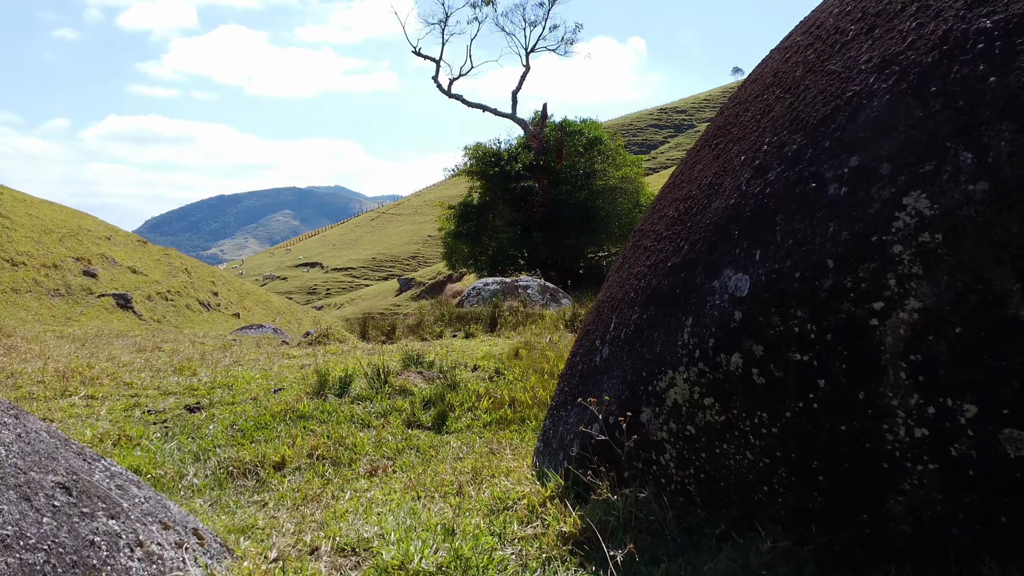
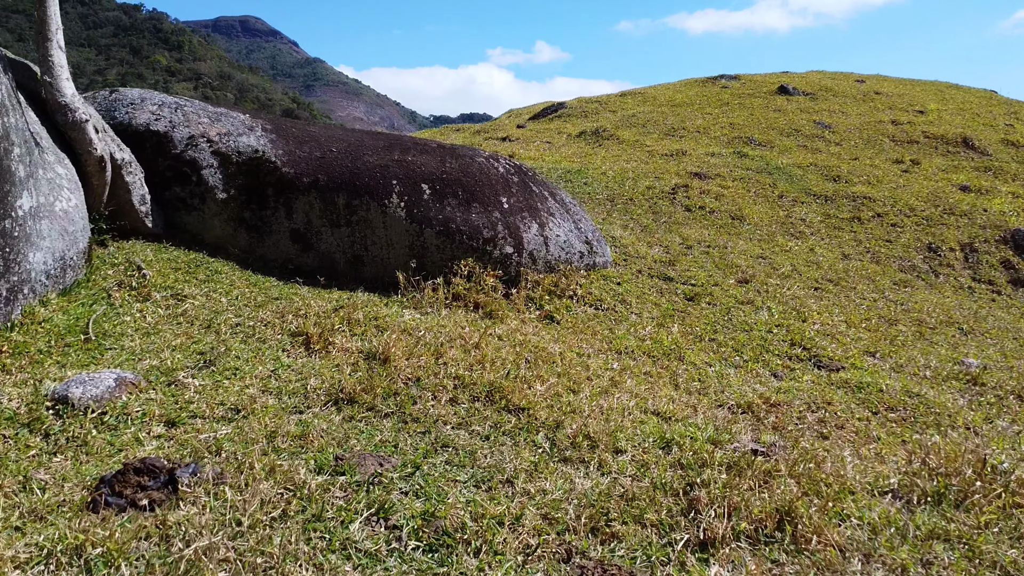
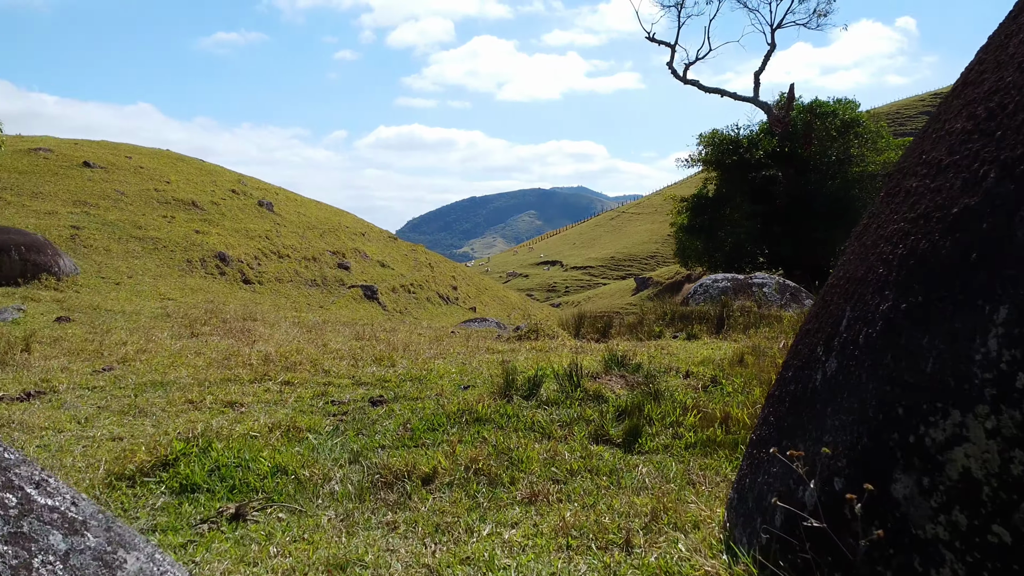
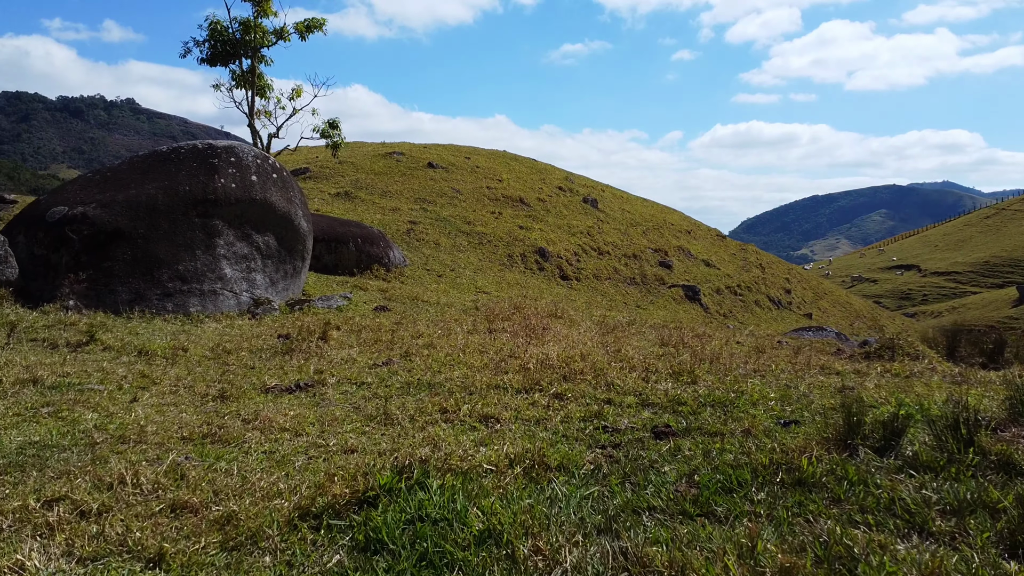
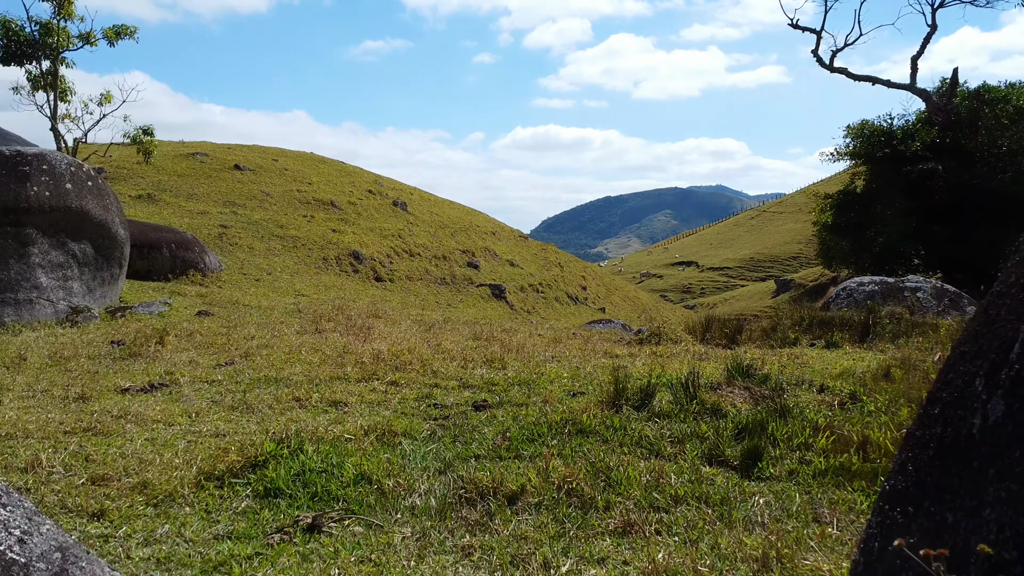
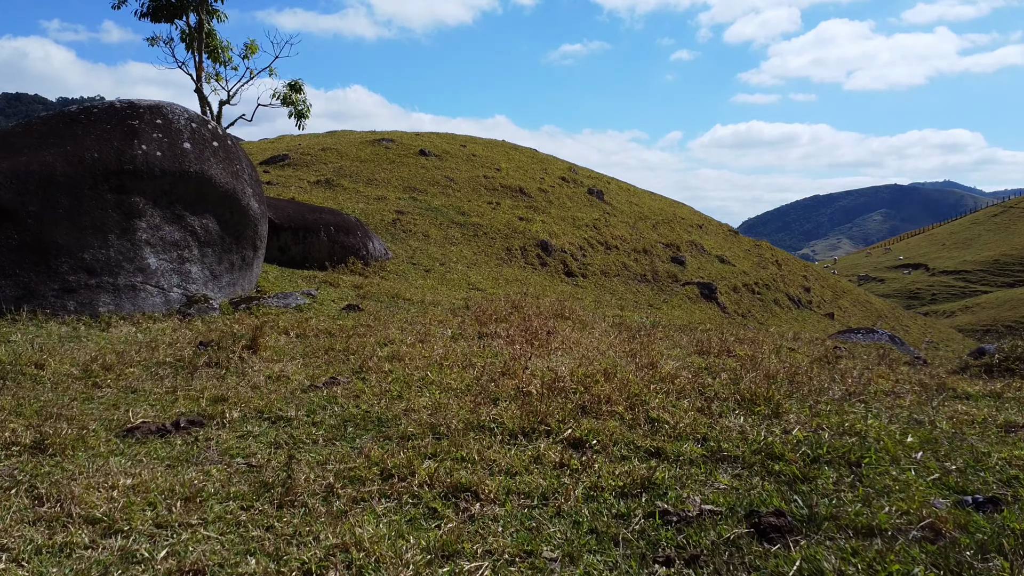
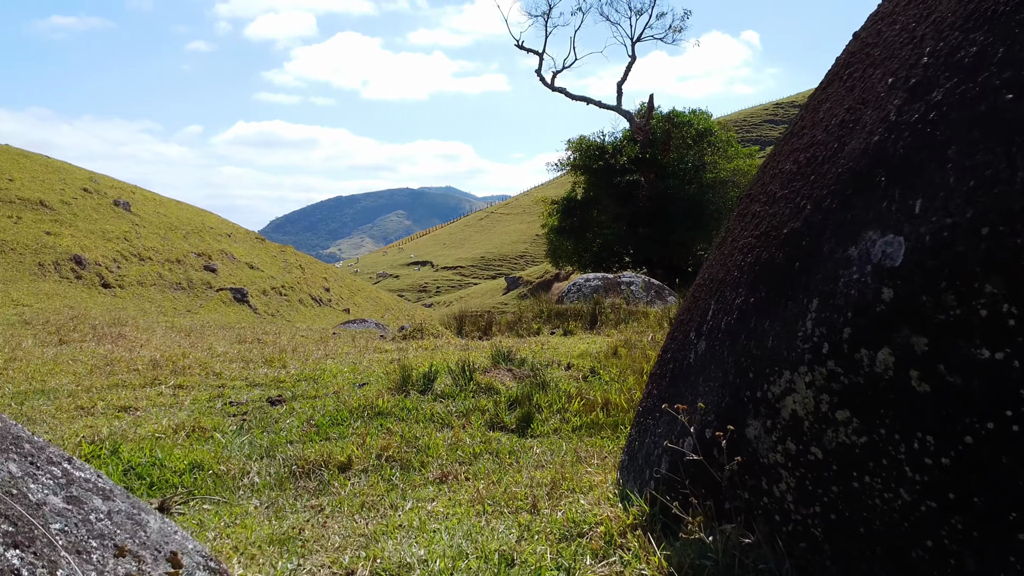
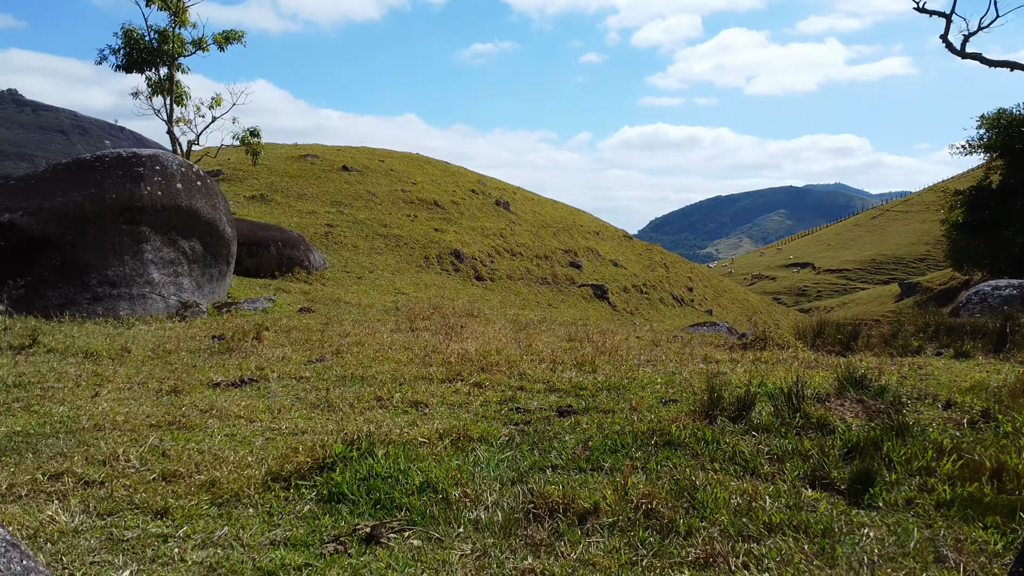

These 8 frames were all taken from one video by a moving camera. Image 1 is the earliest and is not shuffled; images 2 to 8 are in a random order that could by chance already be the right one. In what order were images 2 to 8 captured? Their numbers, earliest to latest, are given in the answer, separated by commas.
7, 3, 5, 8, 4, 6, 2
